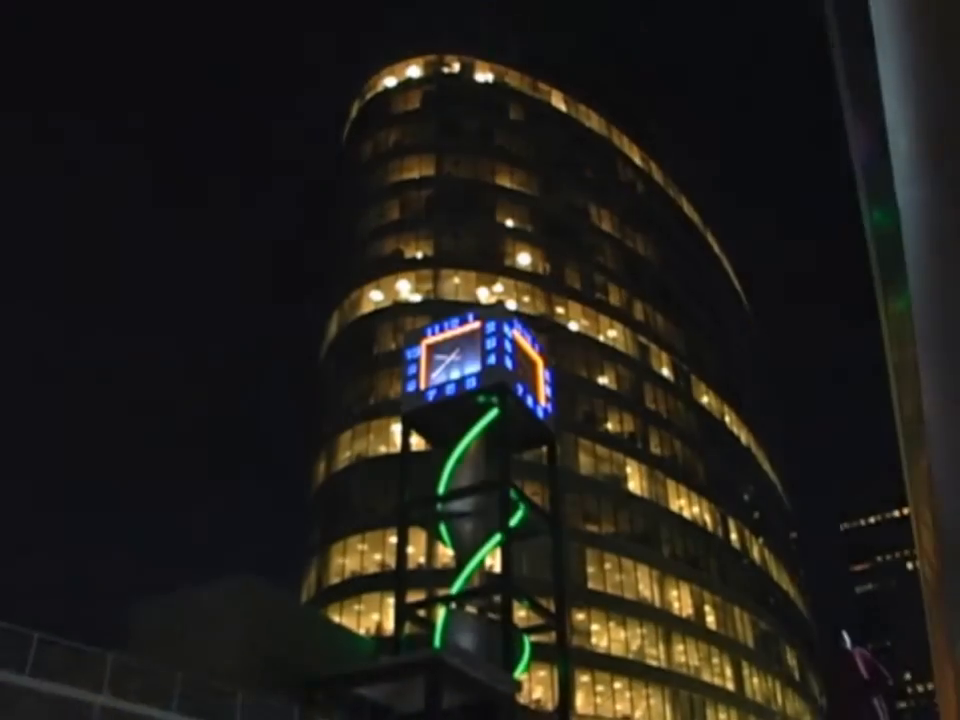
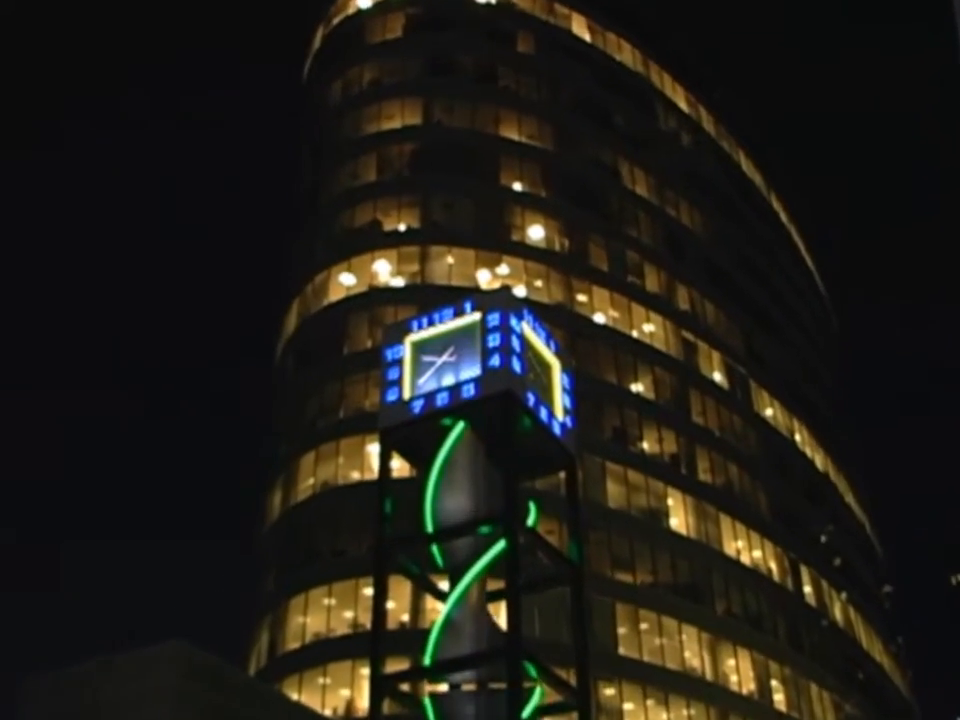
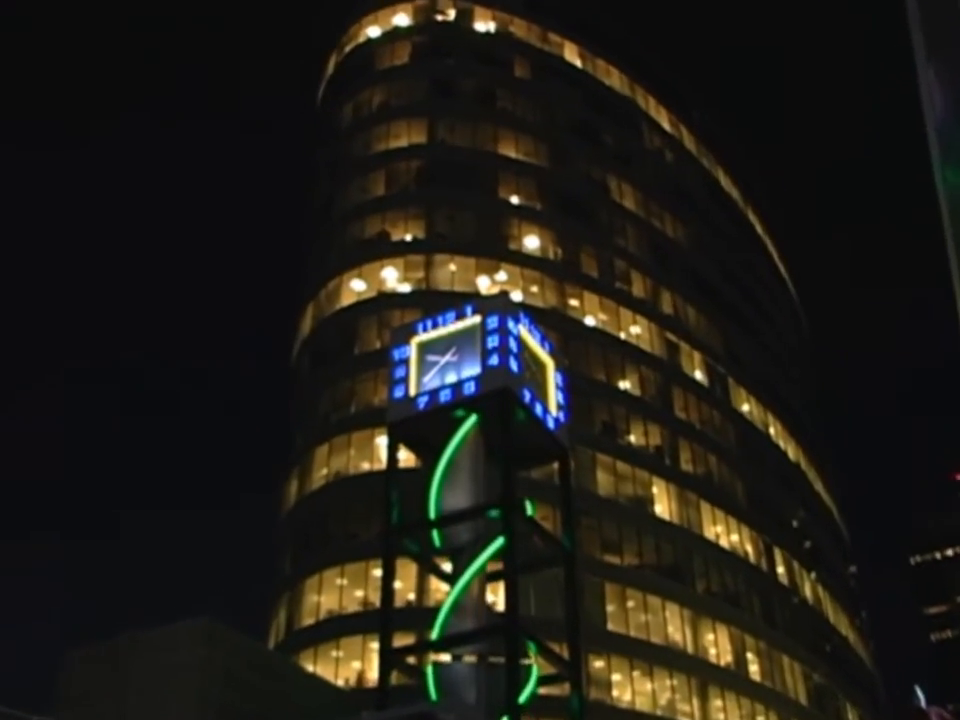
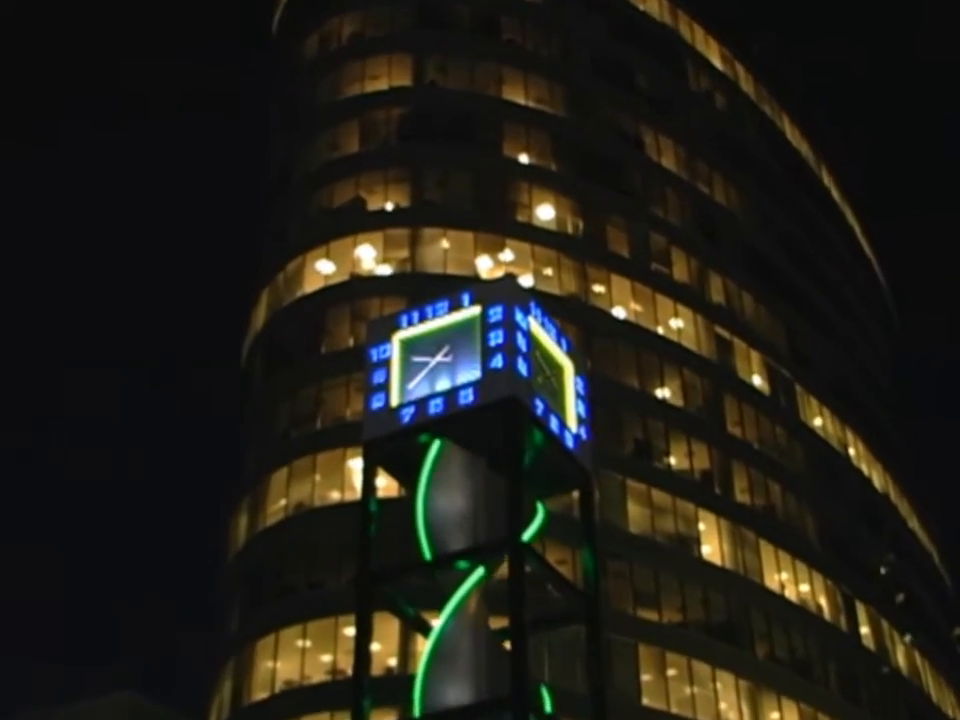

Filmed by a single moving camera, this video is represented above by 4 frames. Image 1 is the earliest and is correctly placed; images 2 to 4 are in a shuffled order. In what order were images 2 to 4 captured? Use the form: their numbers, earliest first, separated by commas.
3, 2, 4
